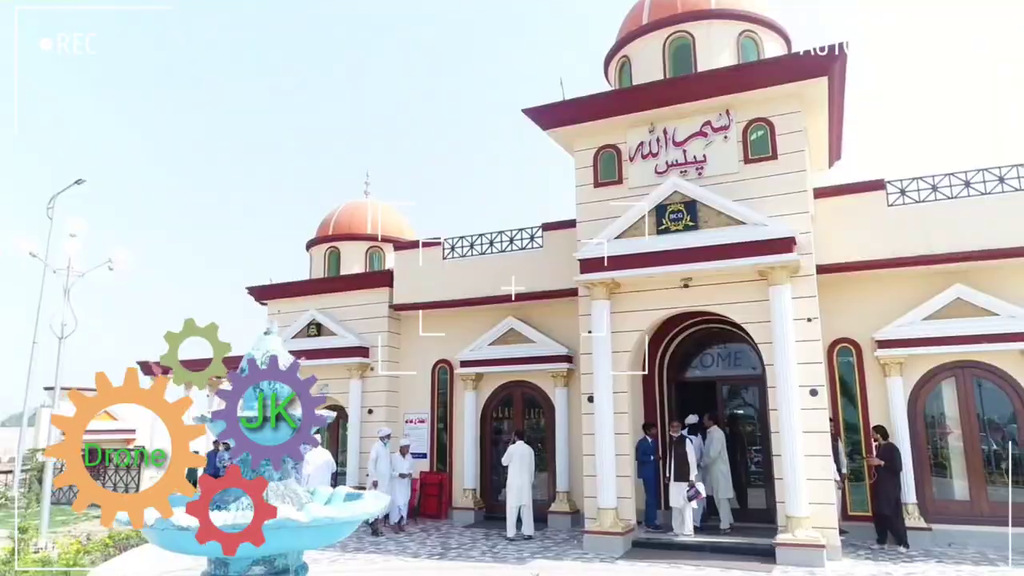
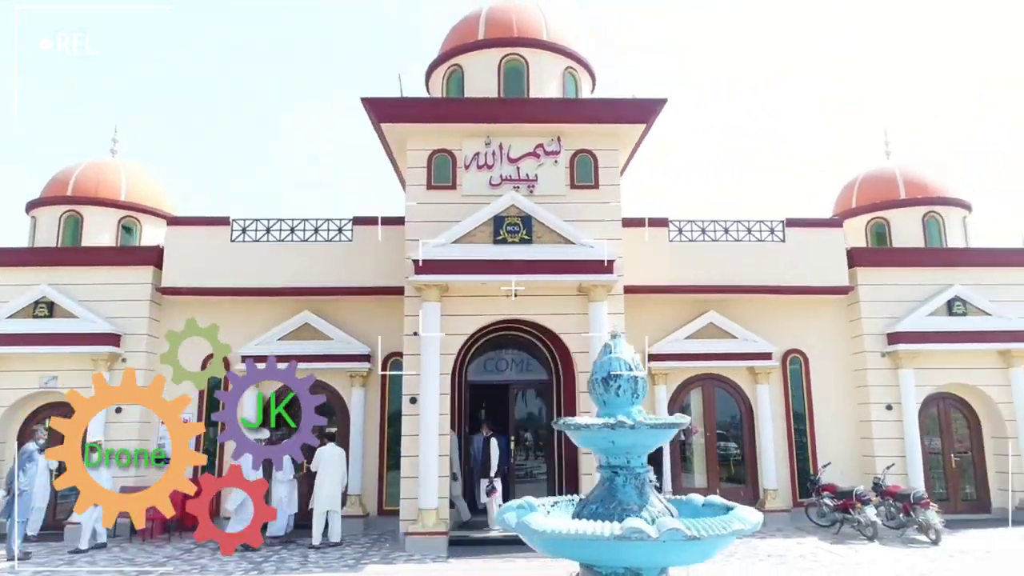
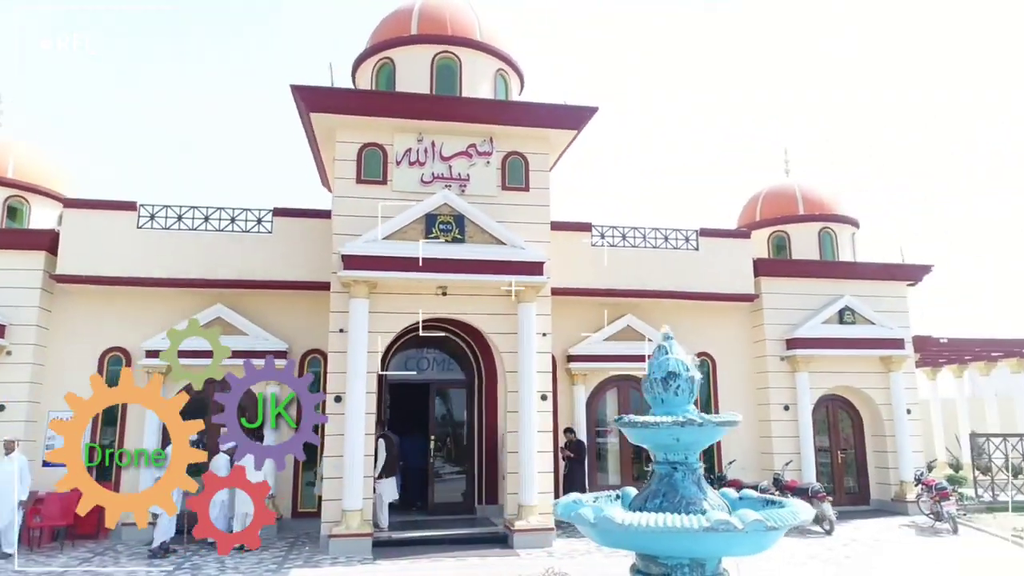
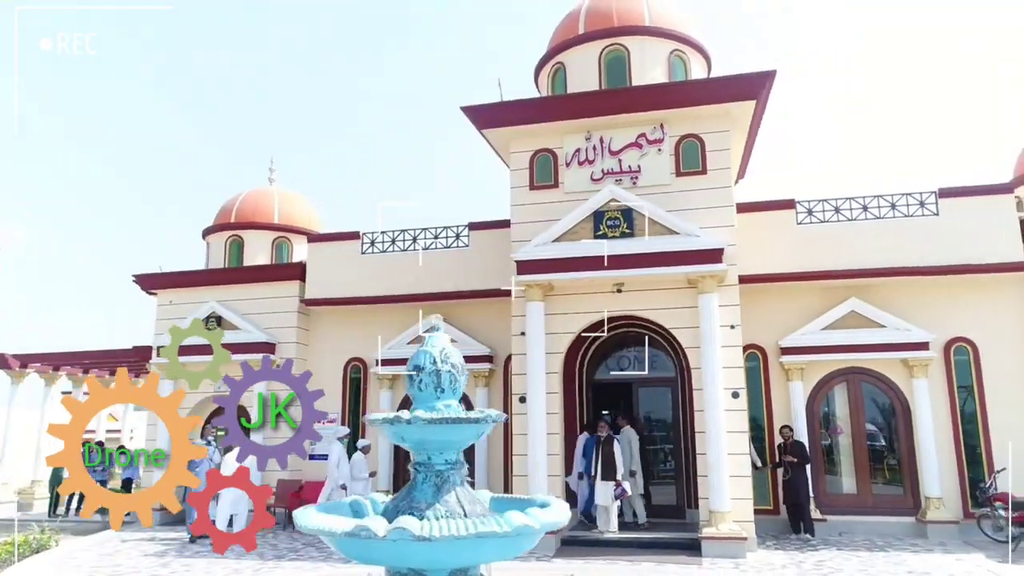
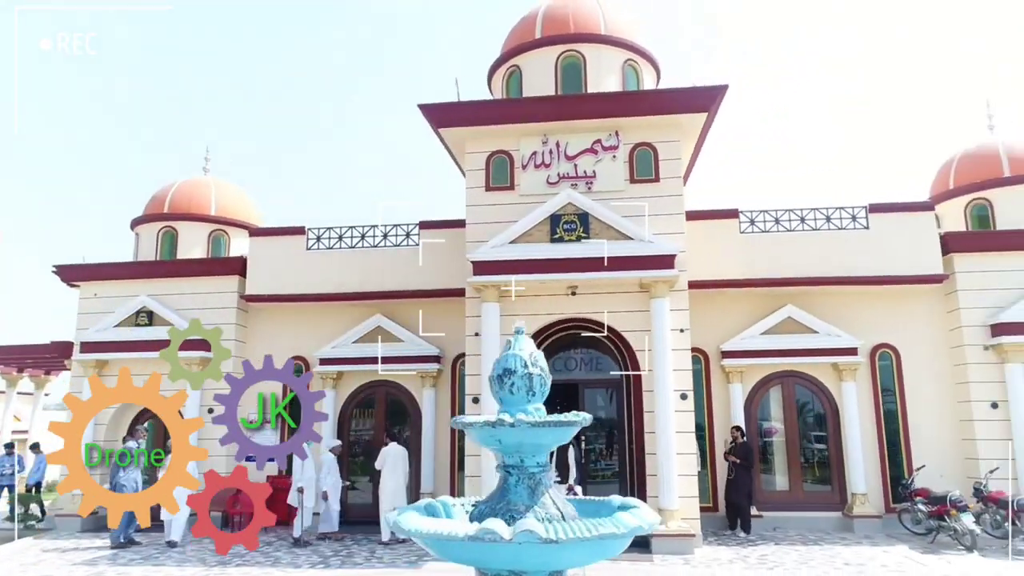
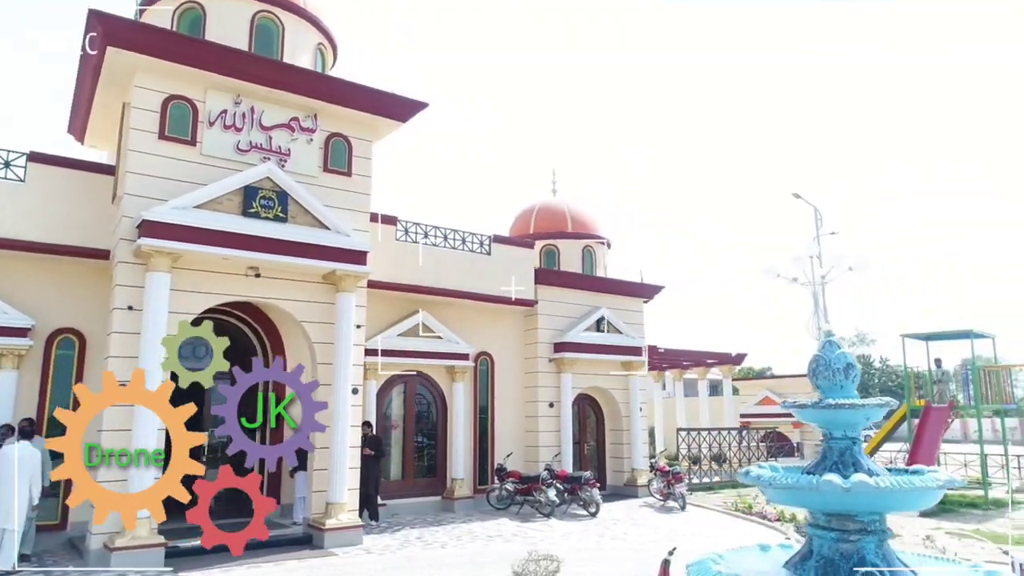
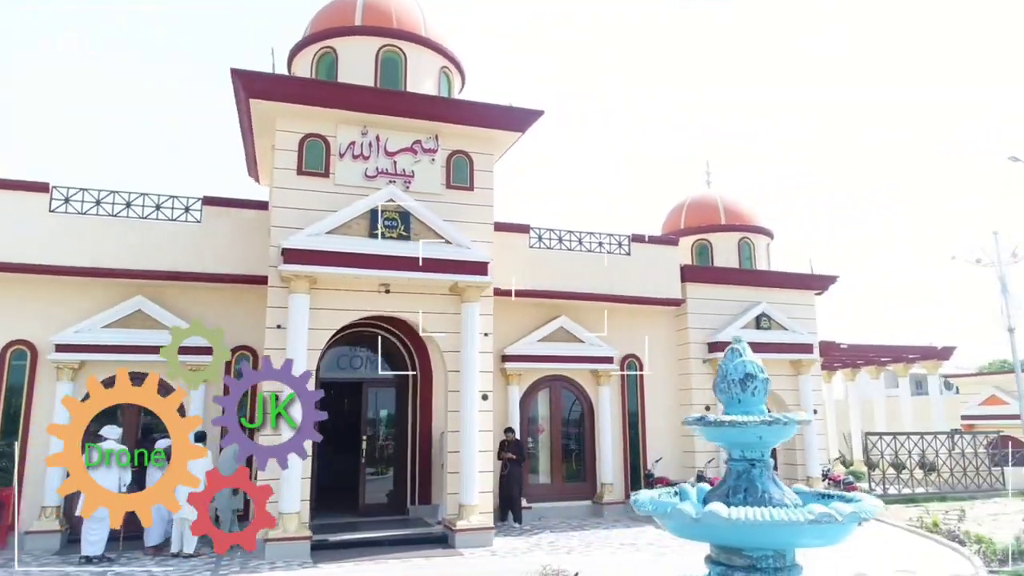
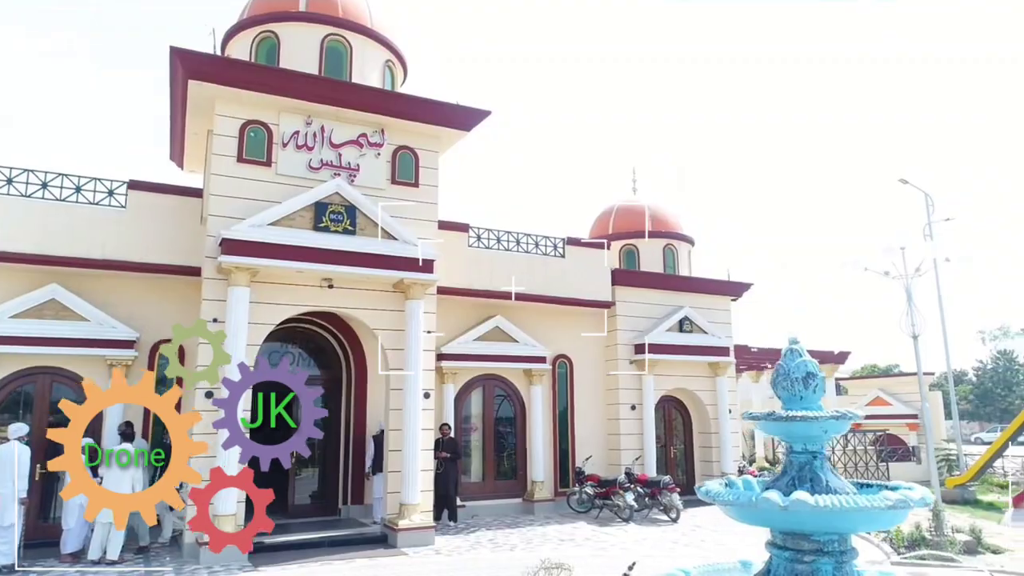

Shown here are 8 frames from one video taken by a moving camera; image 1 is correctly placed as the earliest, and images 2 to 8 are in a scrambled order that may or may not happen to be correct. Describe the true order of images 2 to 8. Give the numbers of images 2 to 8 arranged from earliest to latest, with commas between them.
4, 5, 2, 3, 7, 8, 6
